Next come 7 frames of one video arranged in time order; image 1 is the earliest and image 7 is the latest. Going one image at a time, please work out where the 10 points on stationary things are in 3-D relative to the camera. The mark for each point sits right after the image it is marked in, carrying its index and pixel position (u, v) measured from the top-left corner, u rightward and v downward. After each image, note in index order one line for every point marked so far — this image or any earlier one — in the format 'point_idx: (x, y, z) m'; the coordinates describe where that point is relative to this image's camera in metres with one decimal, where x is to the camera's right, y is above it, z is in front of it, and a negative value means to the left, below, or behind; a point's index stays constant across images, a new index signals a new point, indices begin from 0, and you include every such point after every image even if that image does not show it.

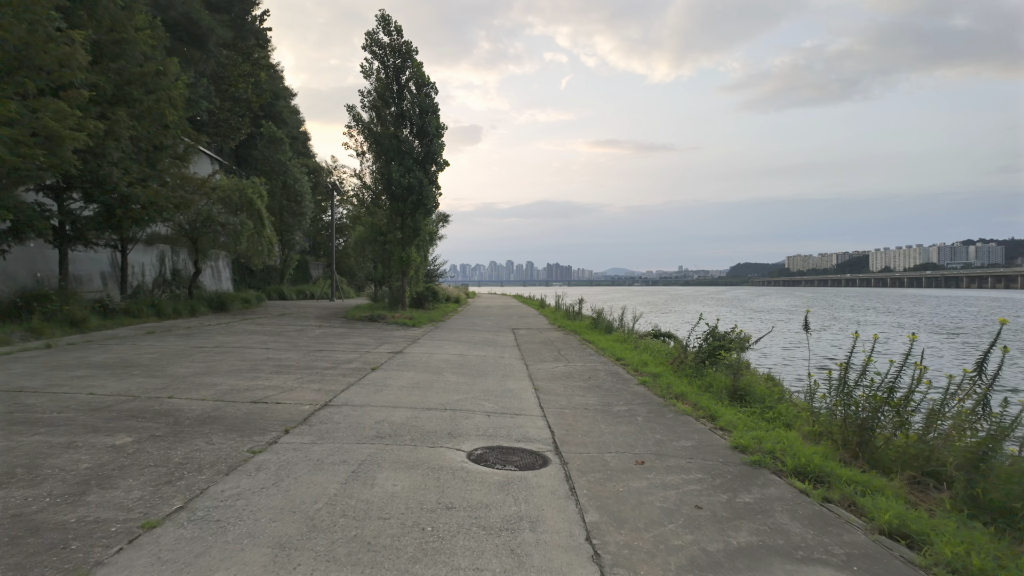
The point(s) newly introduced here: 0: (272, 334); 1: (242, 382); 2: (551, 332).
0: (-6.0, -1.2, +14.4) m
1: (-3.6, -1.2, +7.7) m
2: (+1.2, -1.4, +18.0) m
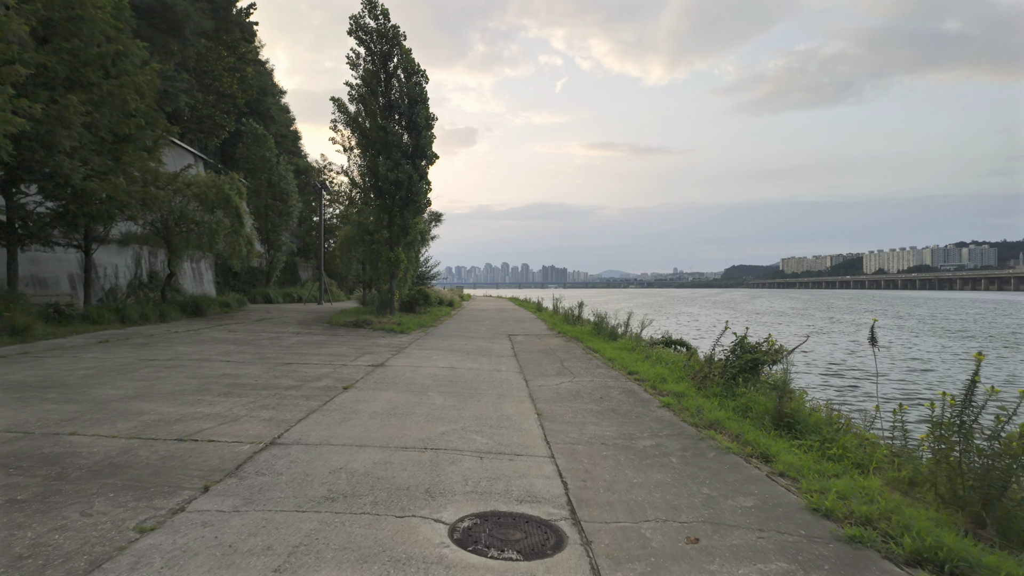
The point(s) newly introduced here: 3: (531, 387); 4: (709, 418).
0: (-6.0, -1.2, +12.9) m
1: (-3.6, -1.3, +6.3) m
2: (+1.1, -1.4, +16.6) m
3: (+0.3, -1.5, +8.6) m
4: (+2.3, -1.5, +6.7) m
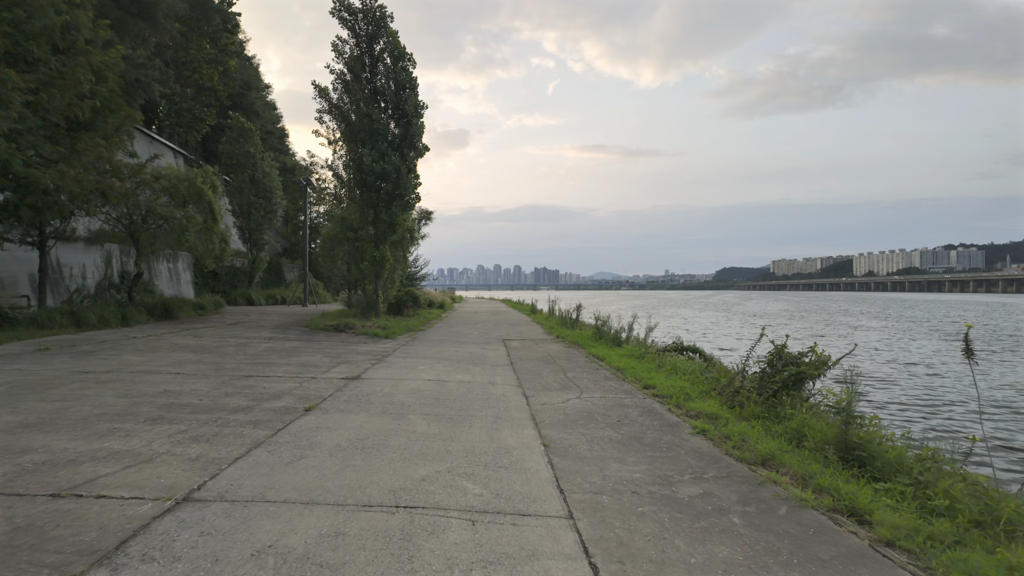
0: (-6.1, -1.2, +11.4) m
1: (-3.6, -1.3, +4.8) m
2: (+1.0, -1.5, +15.3) m
3: (+0.3, -1.5, +7.2) m
4: (+2.3, -1.5, +5.3) m
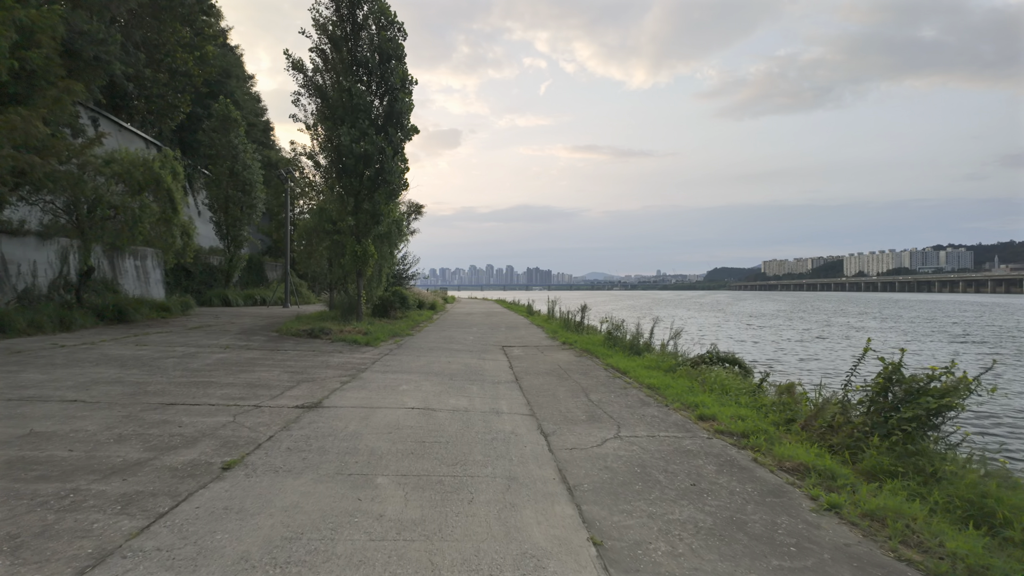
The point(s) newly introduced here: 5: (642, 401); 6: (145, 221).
0: (-6.0, -1.2, +9.2) m
1: (-3.4, -1.3, +2.6) m
2: (+1.0, -1.4, +13.1) m
3: (+0.4, -1.4, +5.0) m
4: (+2.4, -1.5, +3.2) m
5: (+1.6, -1.4, +7.4) m
6: (-10.6, +1.9, +16.8) m
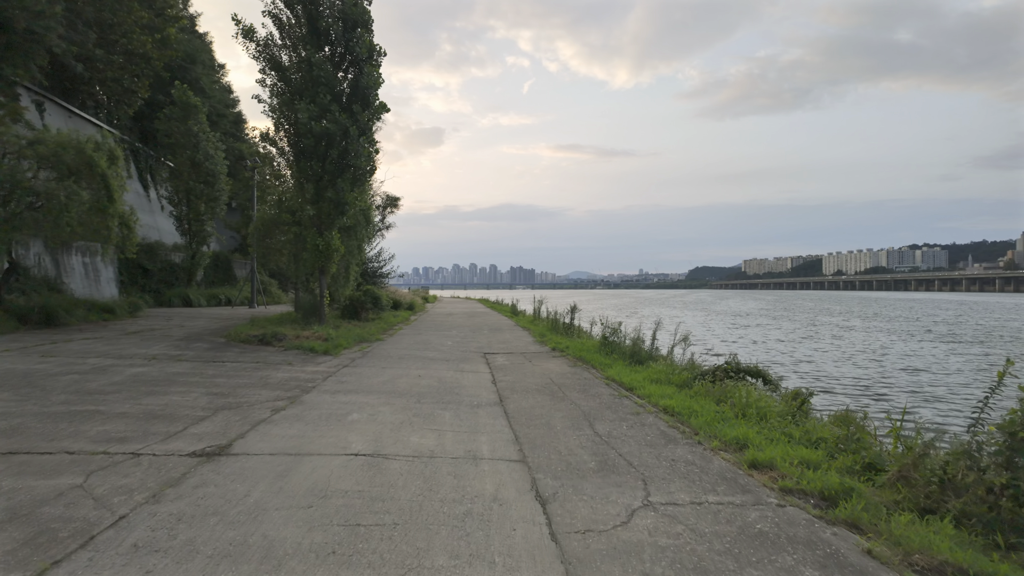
0: (-6.2, -1.2, +7.2) m
1: (-3.4, -1.3, +0.7) m
2: (+0.7, -1.4, +11.4) m
3: (+0.3, -1.4, +3.3) m
4: (+2.4, -1.5, +1.5) m
5: (+1.5, -1.4, +5.6) m
6: (-11.1, +1.9, +14.7) m
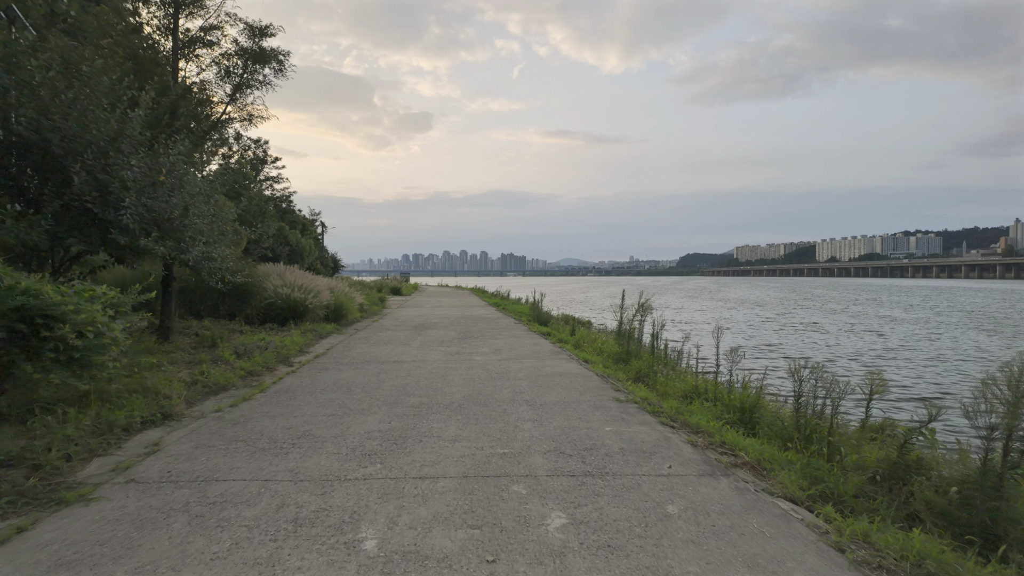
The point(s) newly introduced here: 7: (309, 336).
0: (-6.6, -1.1, +5.1) m
1: (-3.7, -1.3, -1.3) m
2: (+0.3, -1.2, +9.3) m
3: (0.0, -1.4, +1.2) m
4: (+2.1, -1.4, -0.5) m
5: (+1.1, -1.3, +3.6) m
6: (-11.6, +2.2, +12.5) m
7: (-3.7, -1.1, +10.2) m
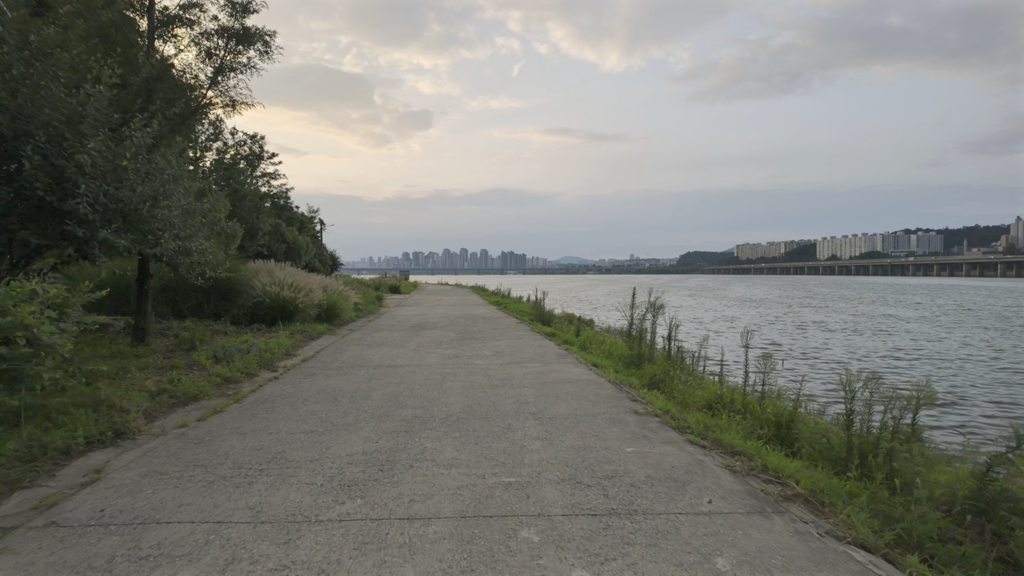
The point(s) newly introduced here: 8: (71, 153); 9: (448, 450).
0: (-6.6, -1.1, +4.5) m
1: (-3.7, -1.3, -2.0) m
2: (+0.3, -1.2, +8.7) m
3: (0.0, -1.4, +0.6) m
4: (+2.1, -1.4, -1.1) m
5: (+1.2, -1.3, +3.0) m
6: (-11.5, +2.2, +11.8) m
7: (-3.6, -1.1, +9.6) m
8: (-4.1, +1.3, +5.4) m
9: (-0.5, -1.3, +4.0) m
